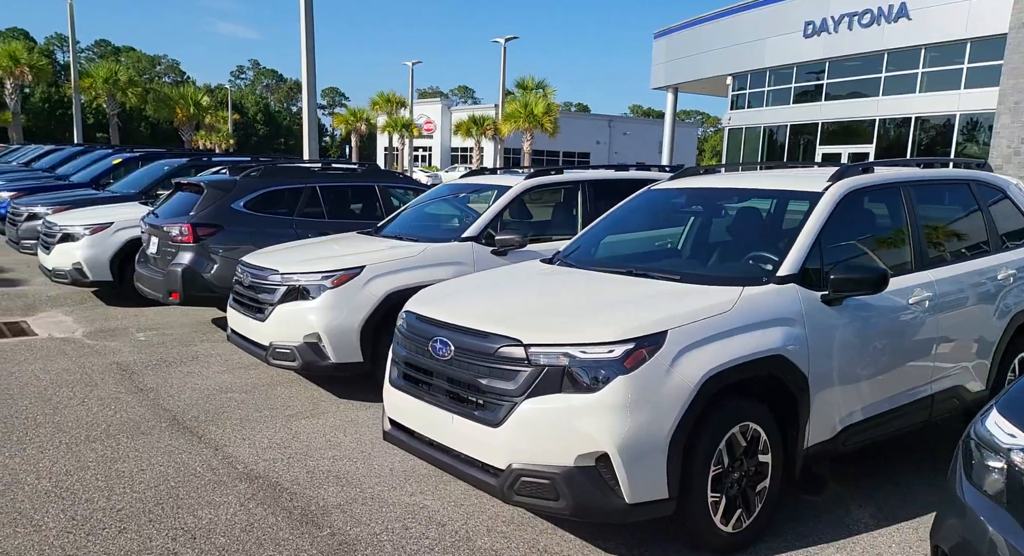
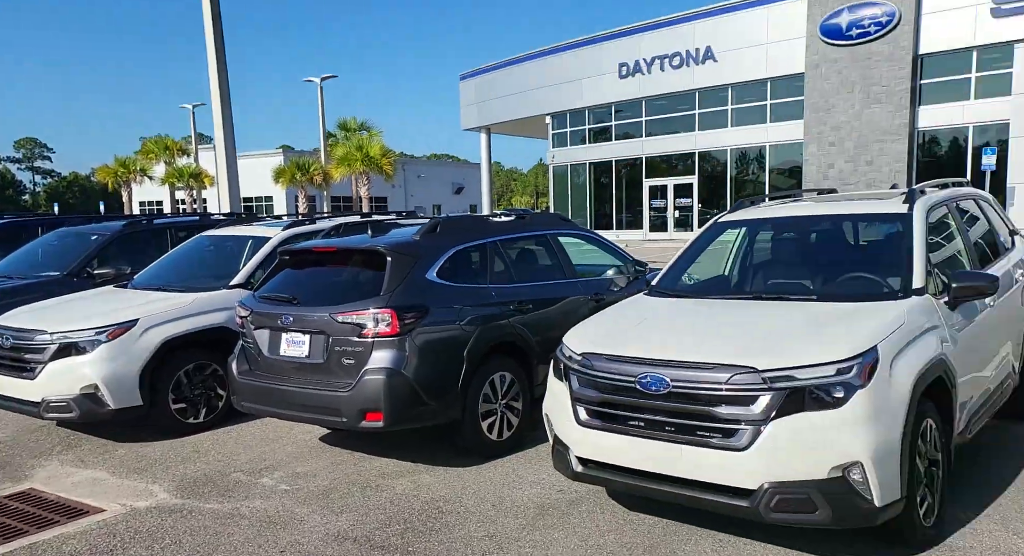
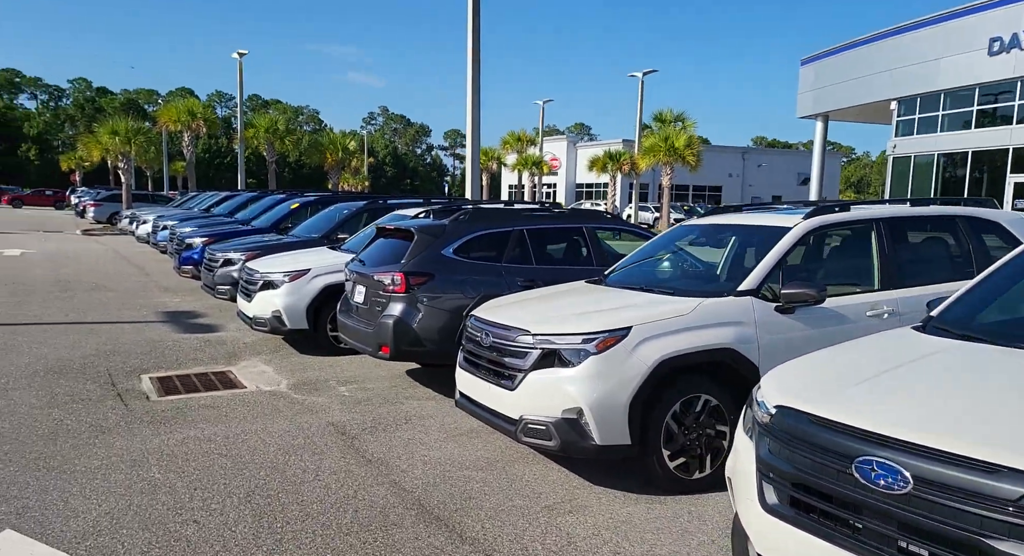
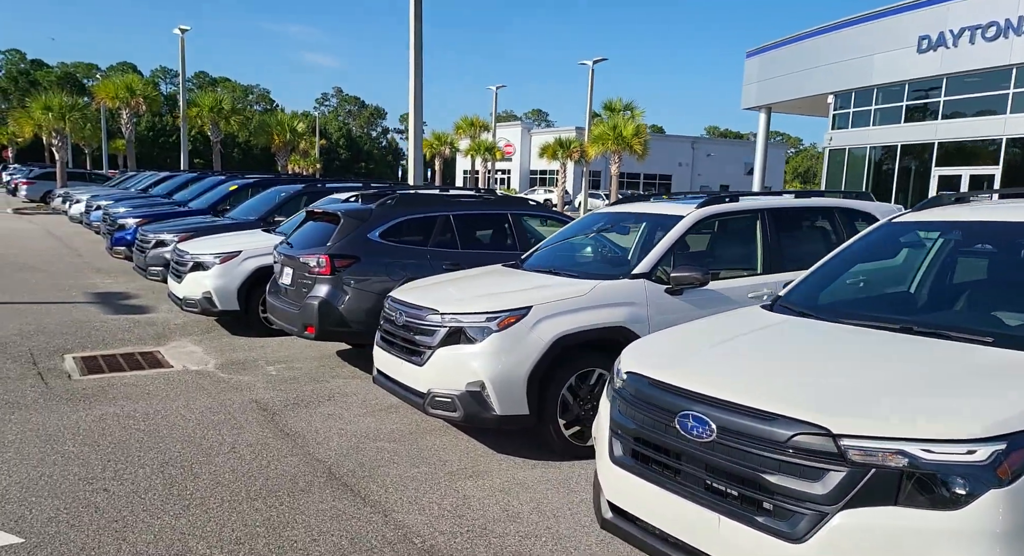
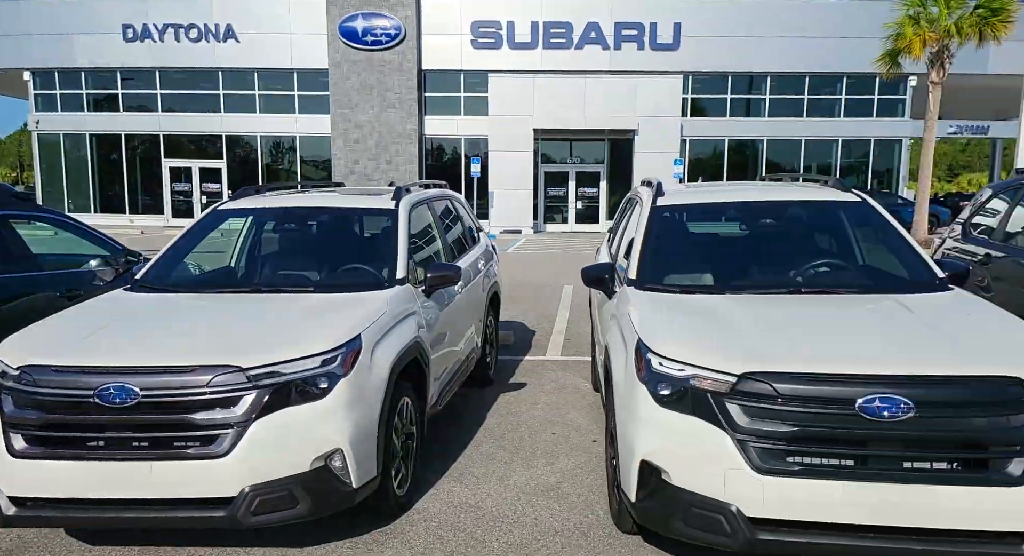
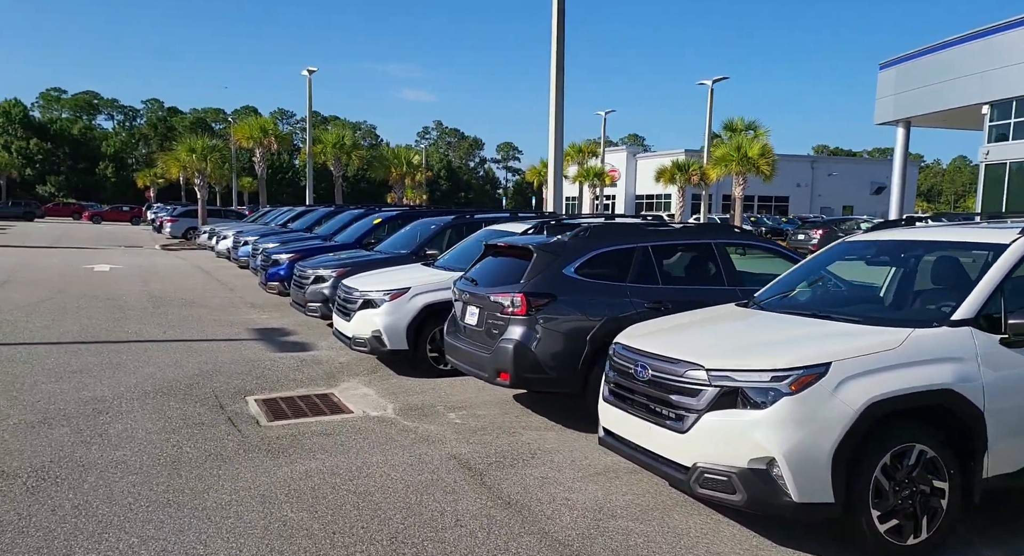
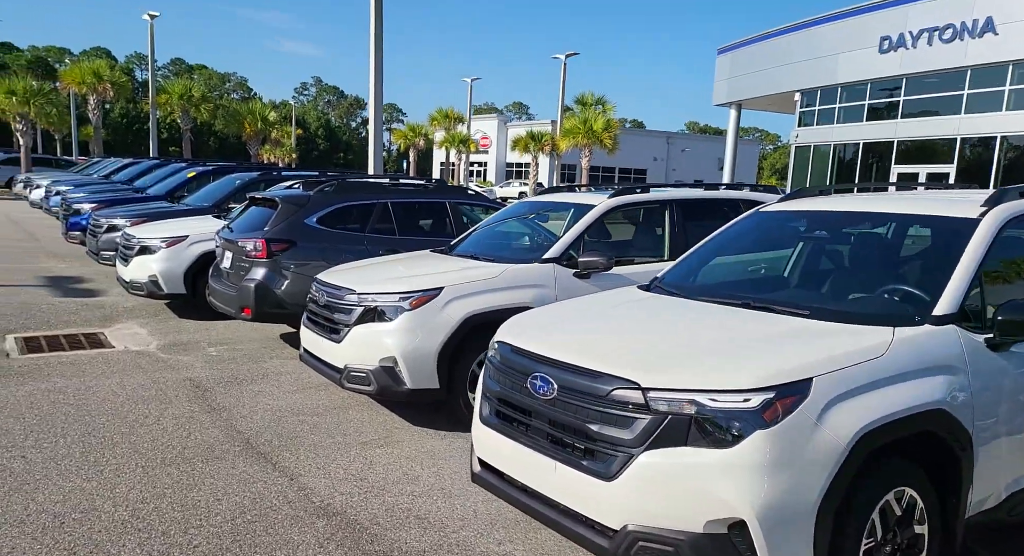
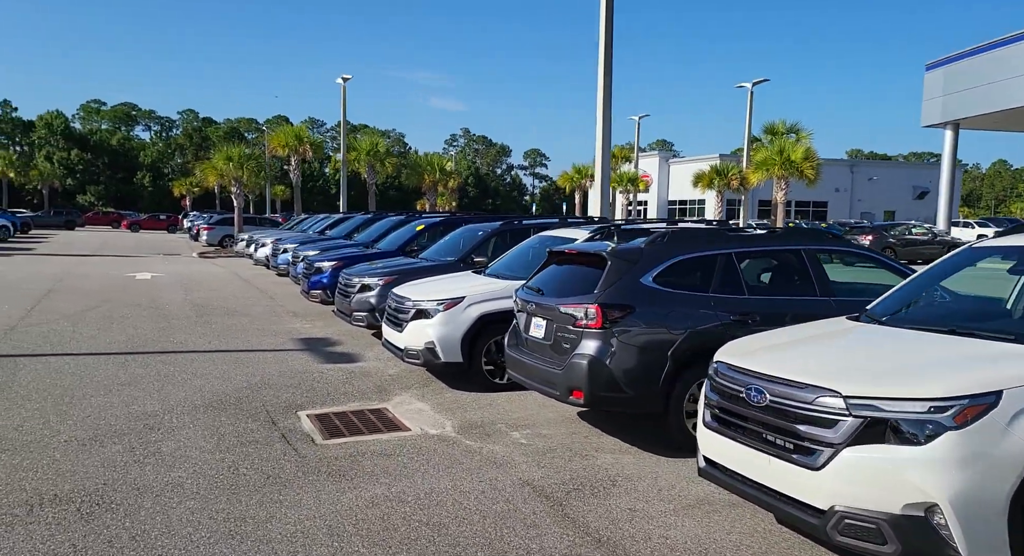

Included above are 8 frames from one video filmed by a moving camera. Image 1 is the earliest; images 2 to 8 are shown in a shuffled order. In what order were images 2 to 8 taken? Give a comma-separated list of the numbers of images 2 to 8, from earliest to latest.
7, 4, 3, 6, 8, 2, 5
